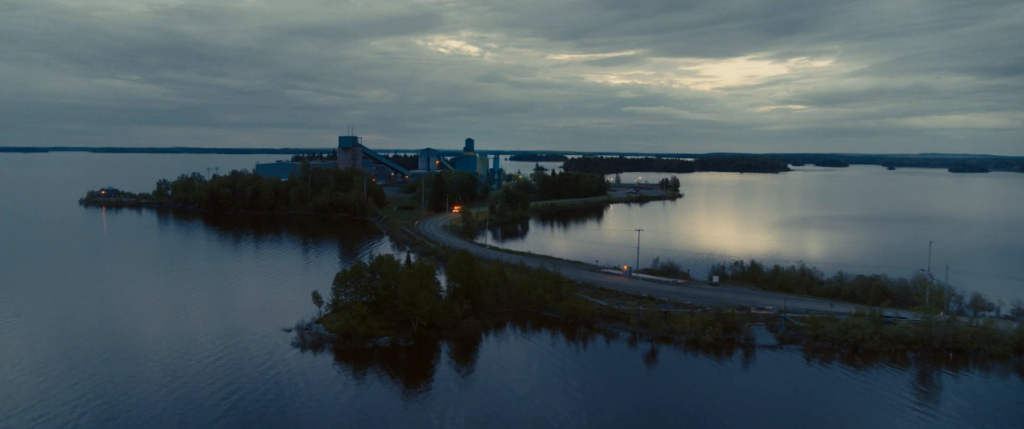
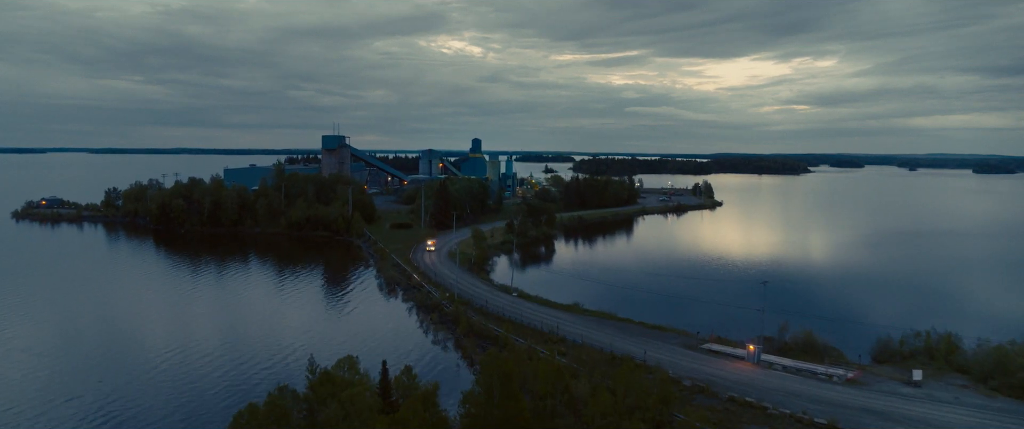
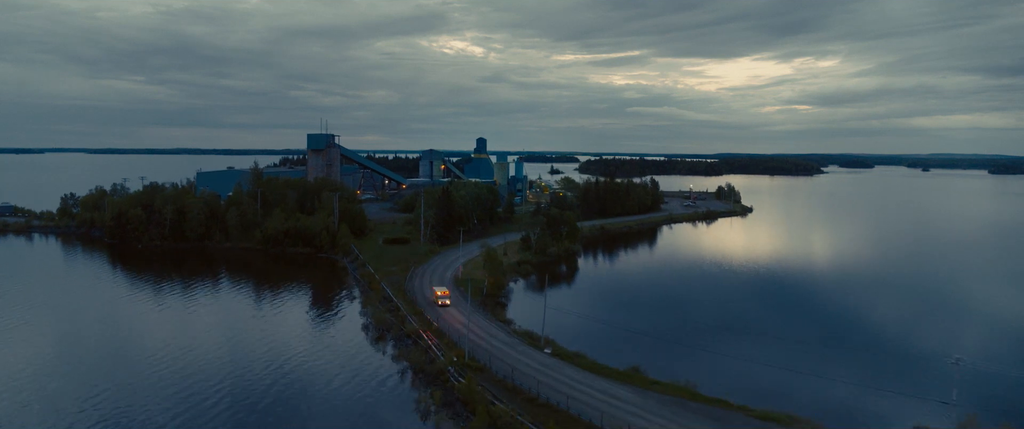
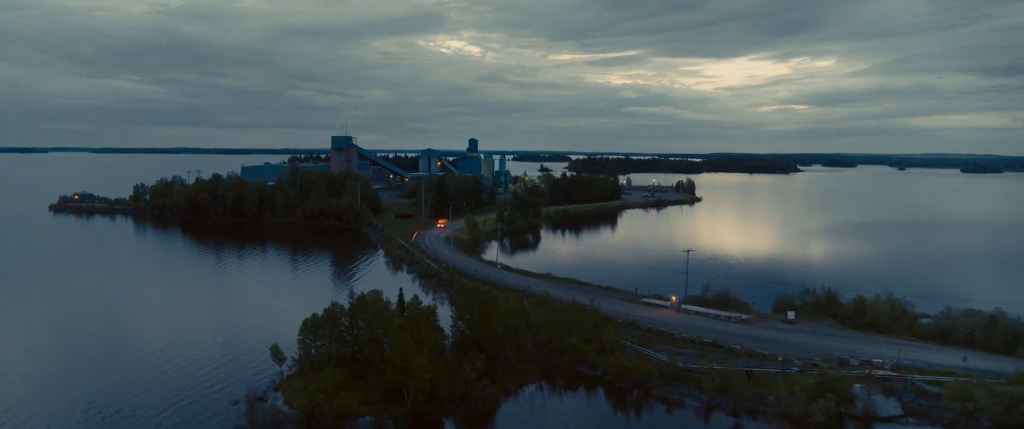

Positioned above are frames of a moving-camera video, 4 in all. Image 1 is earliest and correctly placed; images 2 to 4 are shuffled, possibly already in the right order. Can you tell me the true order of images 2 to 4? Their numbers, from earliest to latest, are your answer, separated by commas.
4, 2, 3
